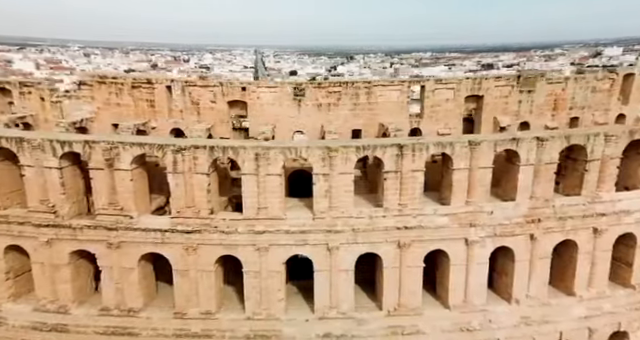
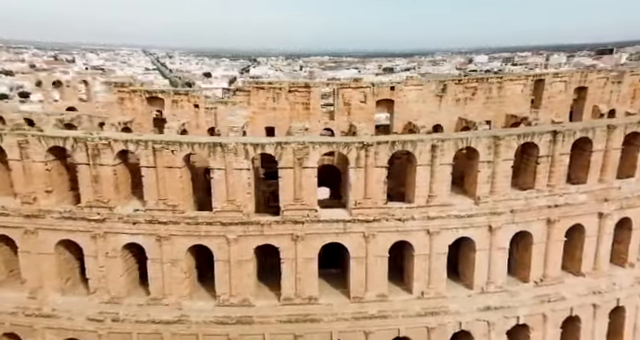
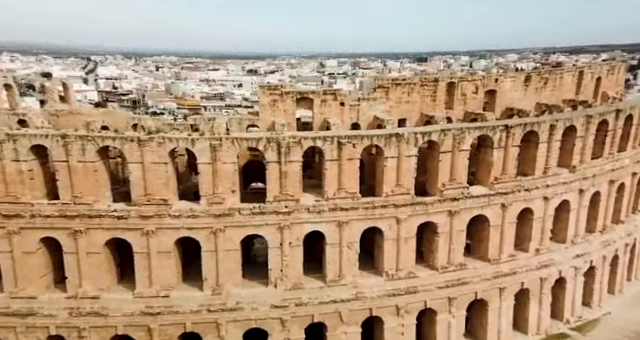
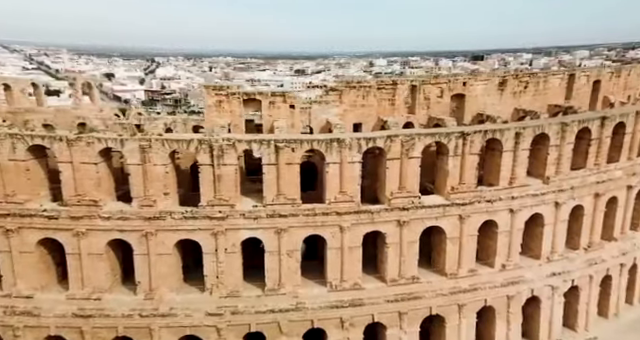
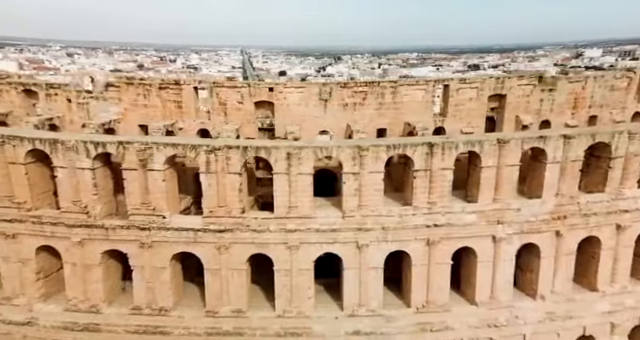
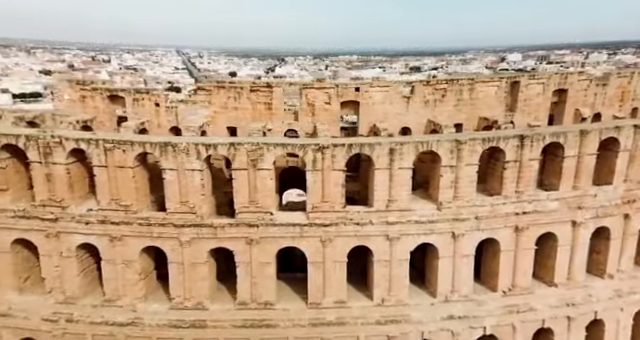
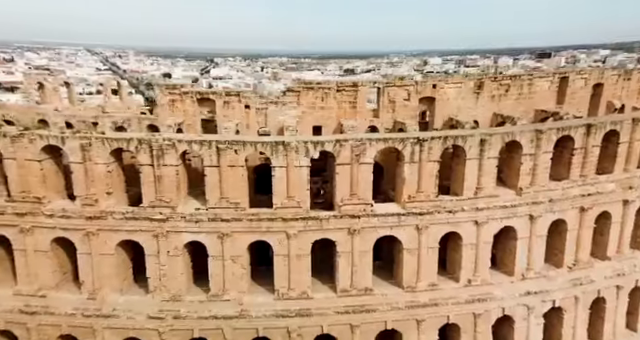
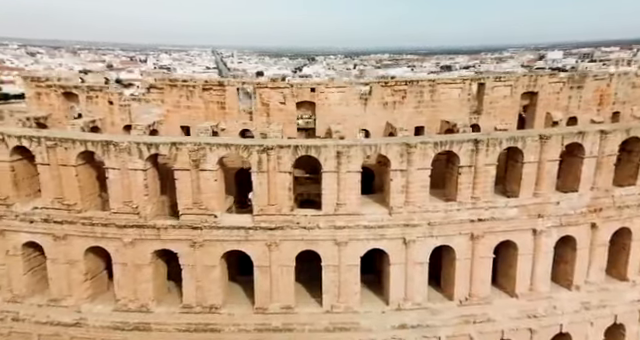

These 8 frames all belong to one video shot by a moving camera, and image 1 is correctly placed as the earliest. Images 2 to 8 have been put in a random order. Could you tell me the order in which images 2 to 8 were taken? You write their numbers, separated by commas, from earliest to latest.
5, 8, 6, 2, 7, 4, 3
